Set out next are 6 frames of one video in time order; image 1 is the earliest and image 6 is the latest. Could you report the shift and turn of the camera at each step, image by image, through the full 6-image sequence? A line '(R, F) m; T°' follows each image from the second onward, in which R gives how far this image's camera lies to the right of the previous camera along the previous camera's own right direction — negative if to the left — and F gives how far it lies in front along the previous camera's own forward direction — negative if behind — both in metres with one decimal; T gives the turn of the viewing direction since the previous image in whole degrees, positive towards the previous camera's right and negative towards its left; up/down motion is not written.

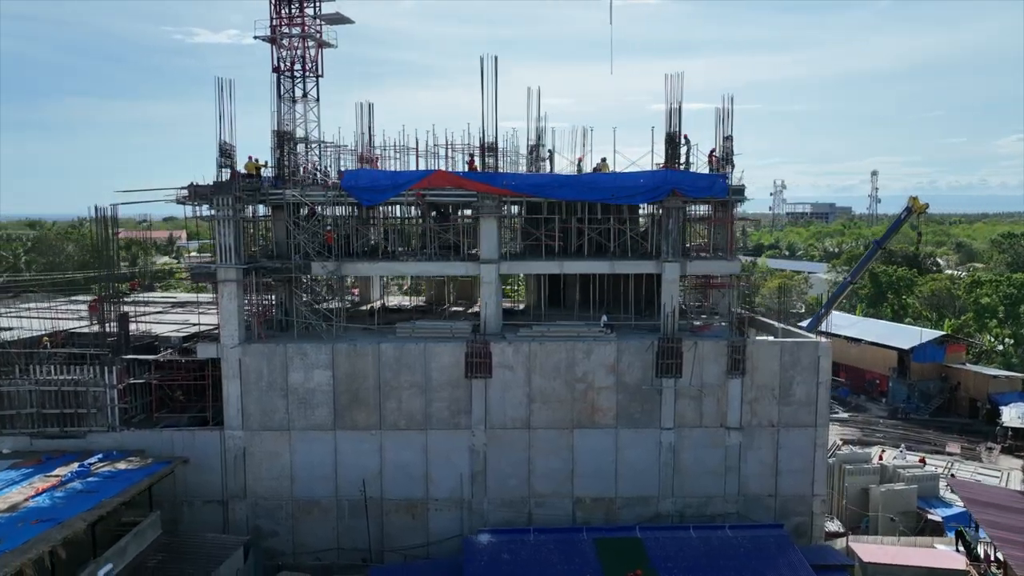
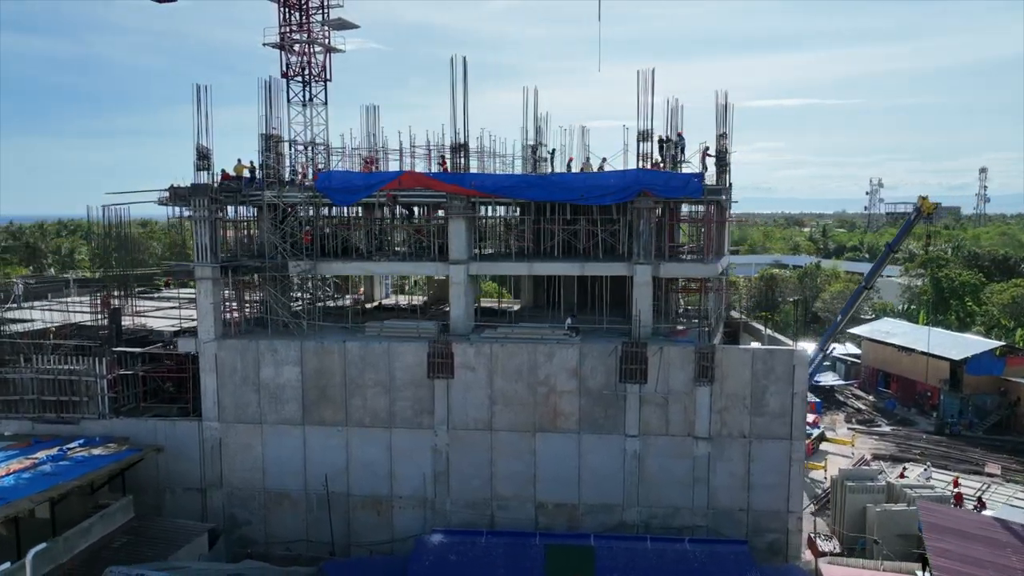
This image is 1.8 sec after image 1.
(+3.4, +0.3) m; -7°
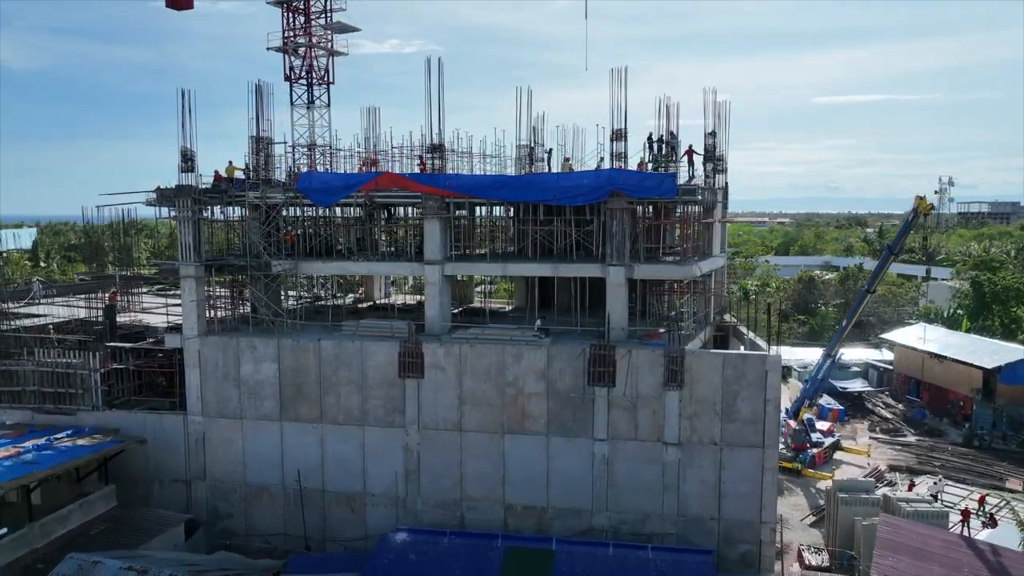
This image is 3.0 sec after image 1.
(+2.4, +0.2) m; -4°
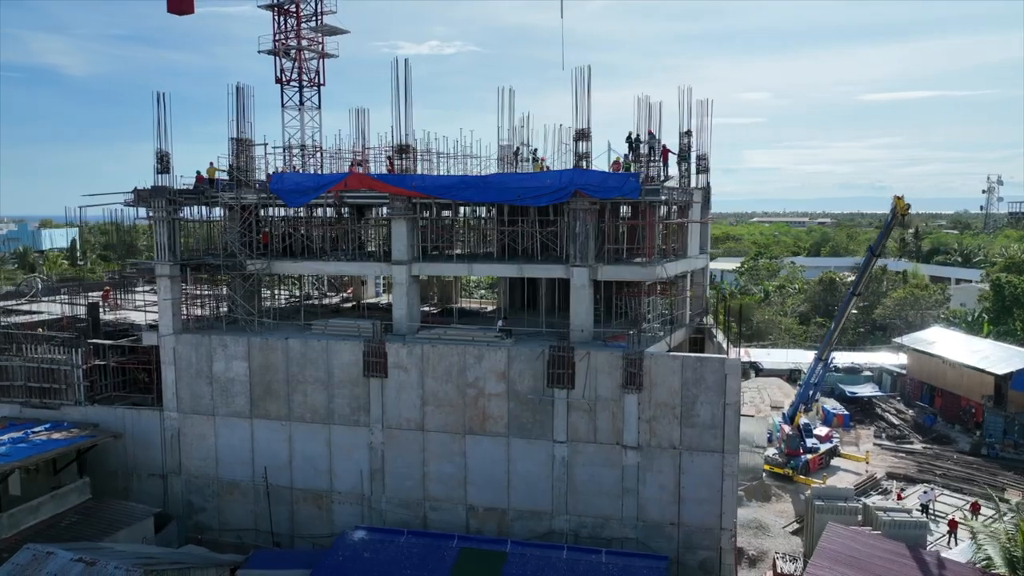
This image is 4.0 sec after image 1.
(+2.1, +0.1) m; -3°
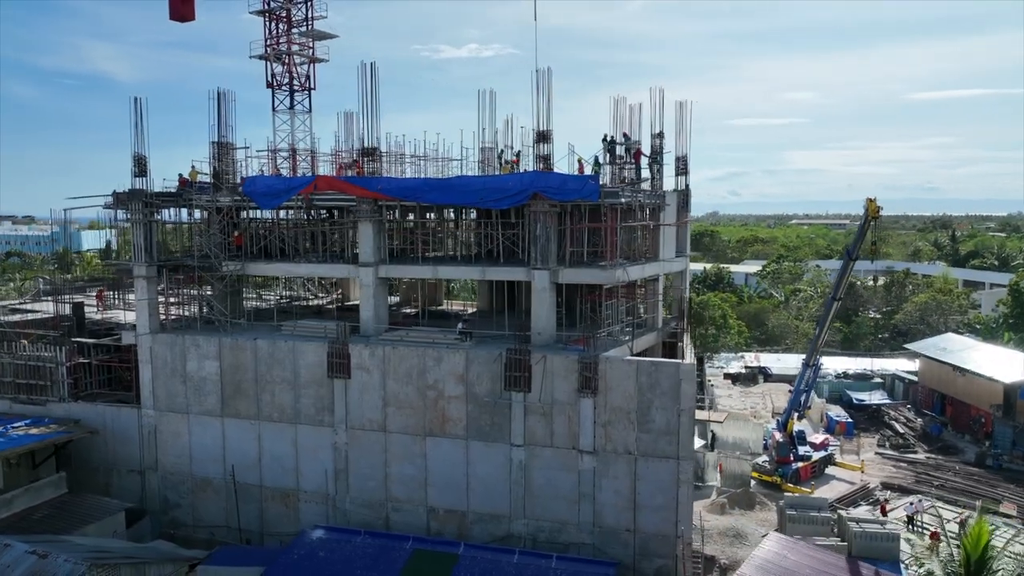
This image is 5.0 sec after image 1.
(+2.1, +0.1) m; -3°
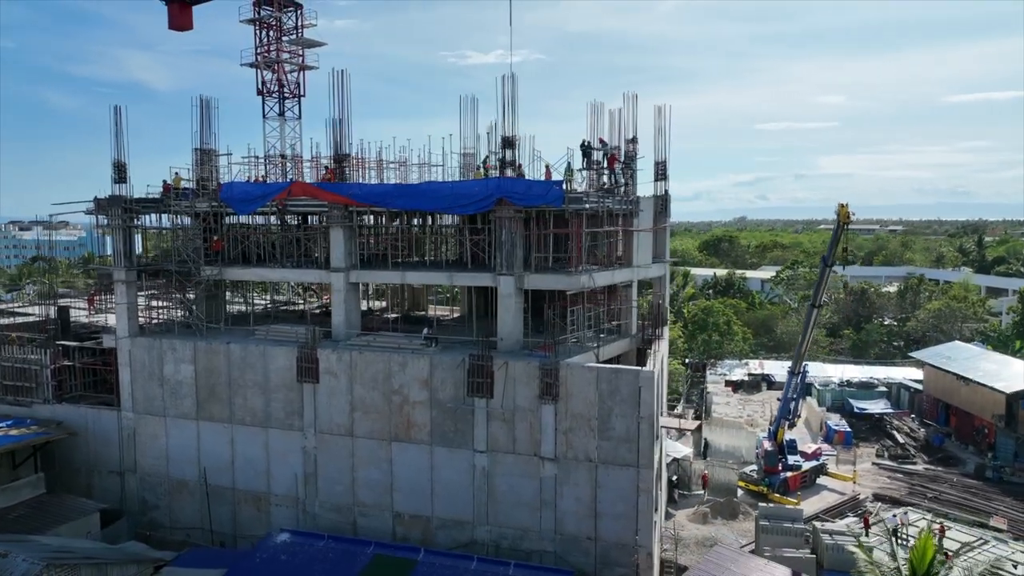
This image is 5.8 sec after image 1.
(+1.6, +0.1) m; -2°
